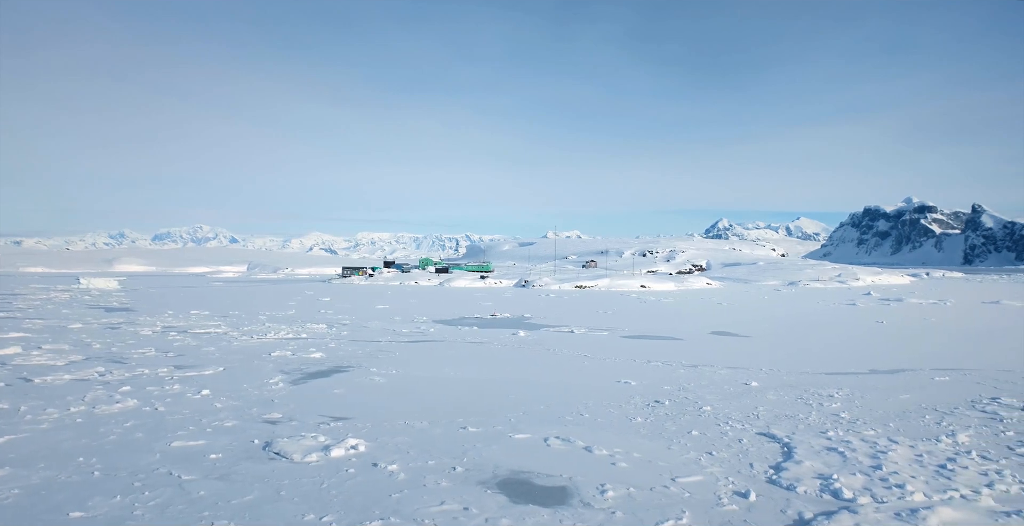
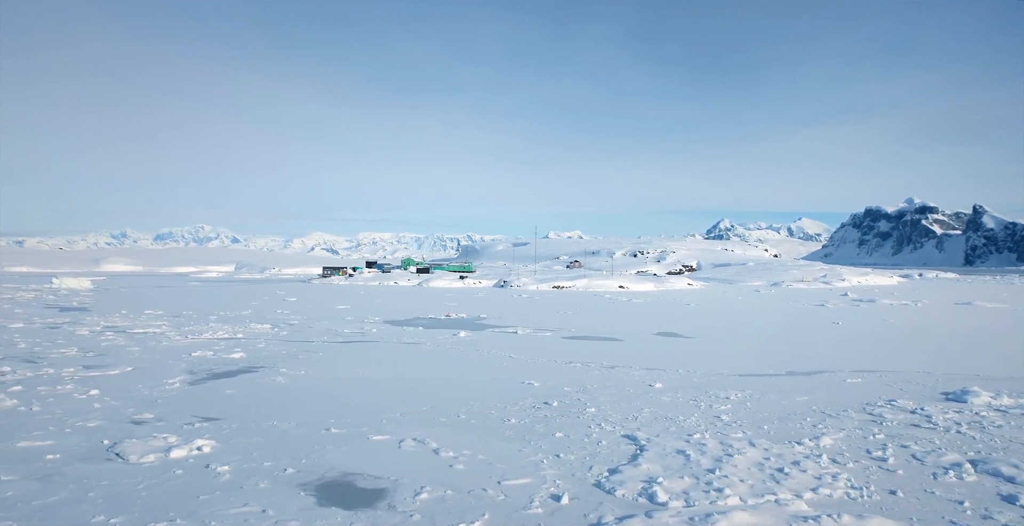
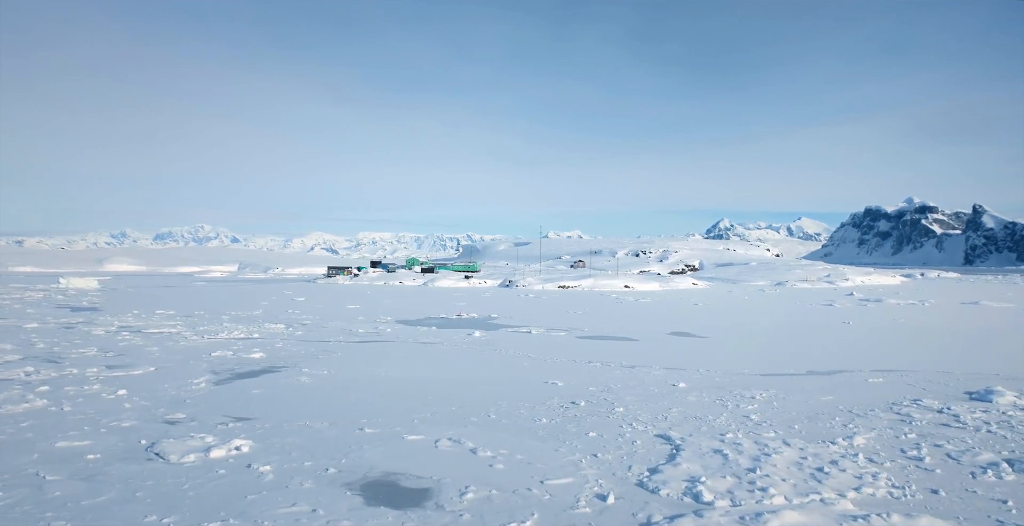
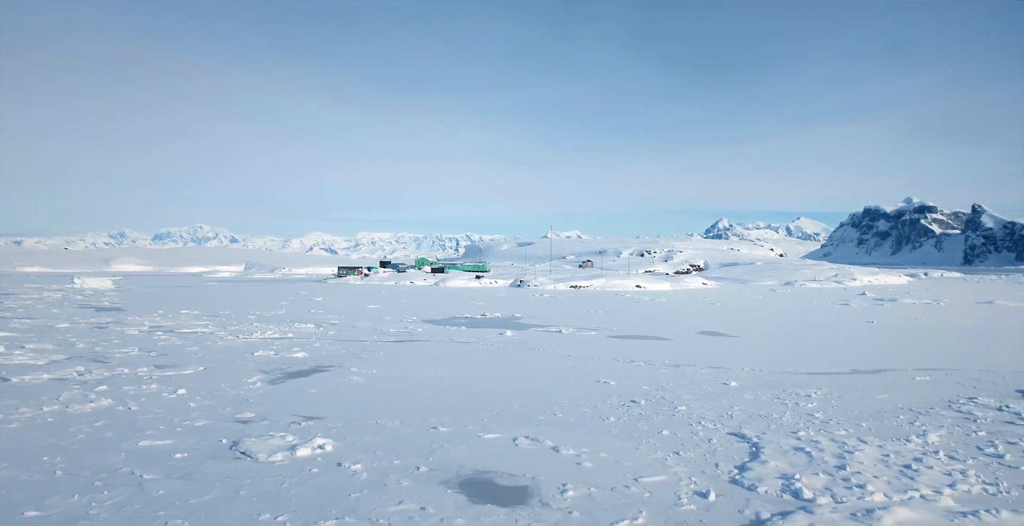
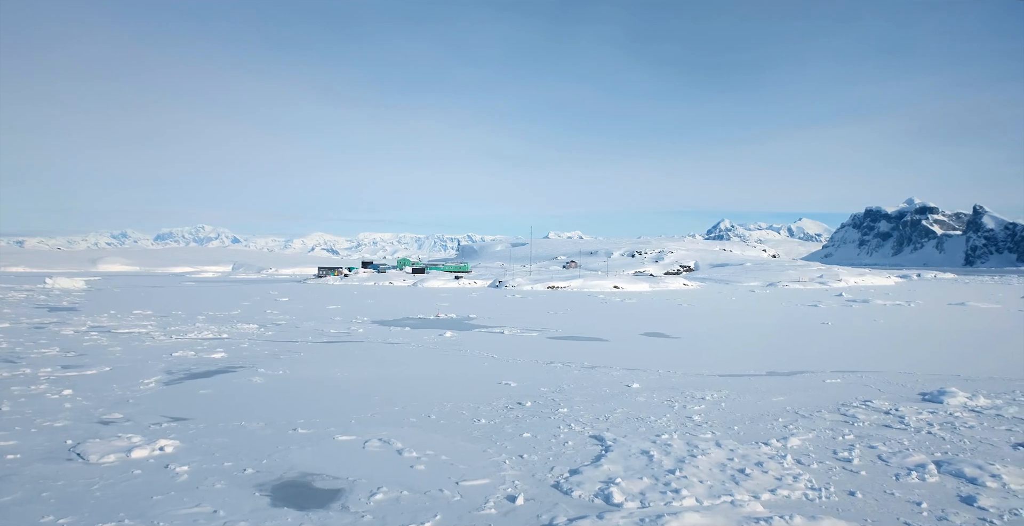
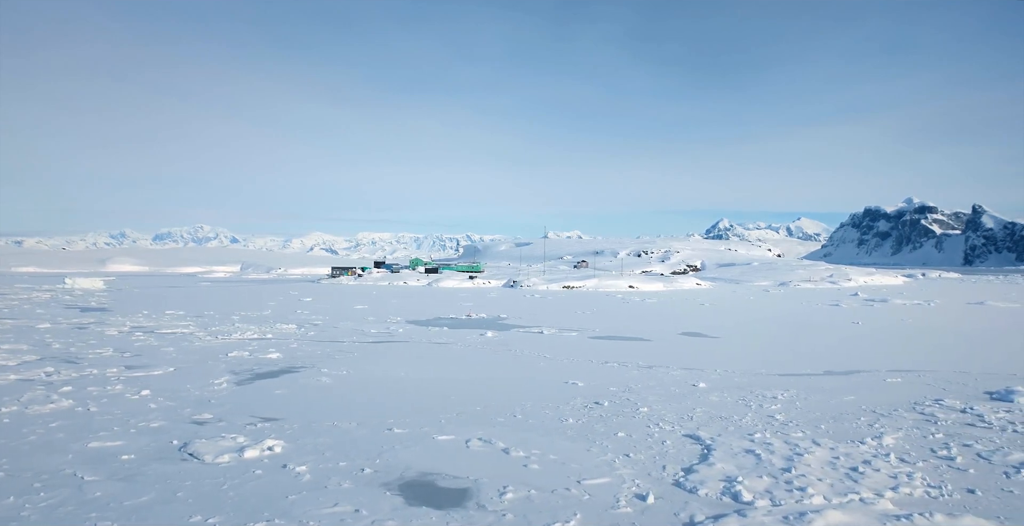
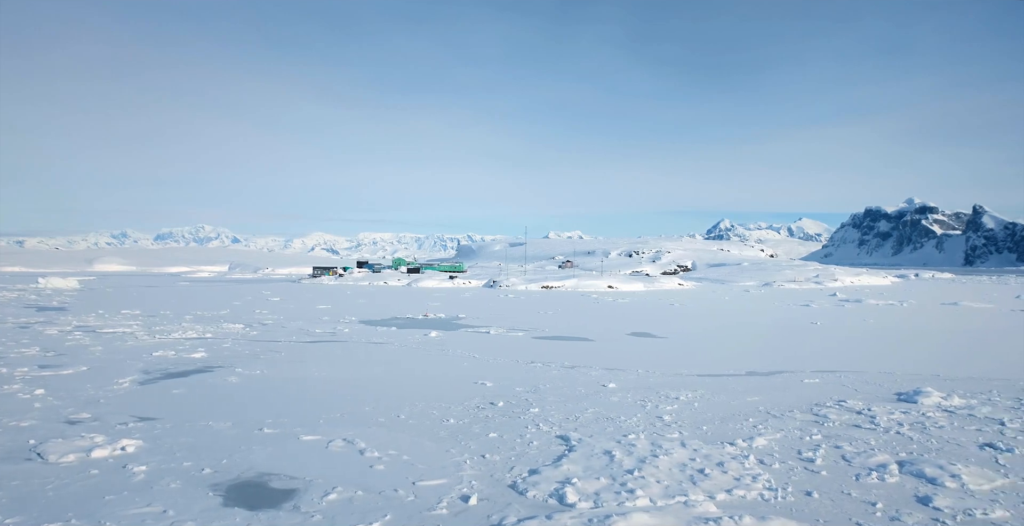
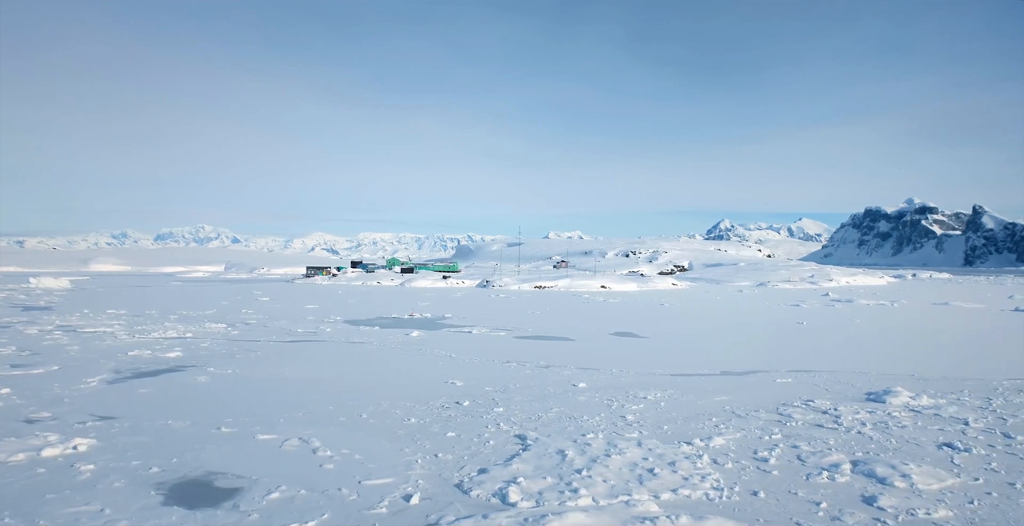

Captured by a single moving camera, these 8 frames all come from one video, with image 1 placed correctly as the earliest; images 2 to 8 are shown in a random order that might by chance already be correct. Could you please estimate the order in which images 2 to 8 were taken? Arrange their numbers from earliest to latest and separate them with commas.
4, 6, 3, 2, 5, 7, 8
